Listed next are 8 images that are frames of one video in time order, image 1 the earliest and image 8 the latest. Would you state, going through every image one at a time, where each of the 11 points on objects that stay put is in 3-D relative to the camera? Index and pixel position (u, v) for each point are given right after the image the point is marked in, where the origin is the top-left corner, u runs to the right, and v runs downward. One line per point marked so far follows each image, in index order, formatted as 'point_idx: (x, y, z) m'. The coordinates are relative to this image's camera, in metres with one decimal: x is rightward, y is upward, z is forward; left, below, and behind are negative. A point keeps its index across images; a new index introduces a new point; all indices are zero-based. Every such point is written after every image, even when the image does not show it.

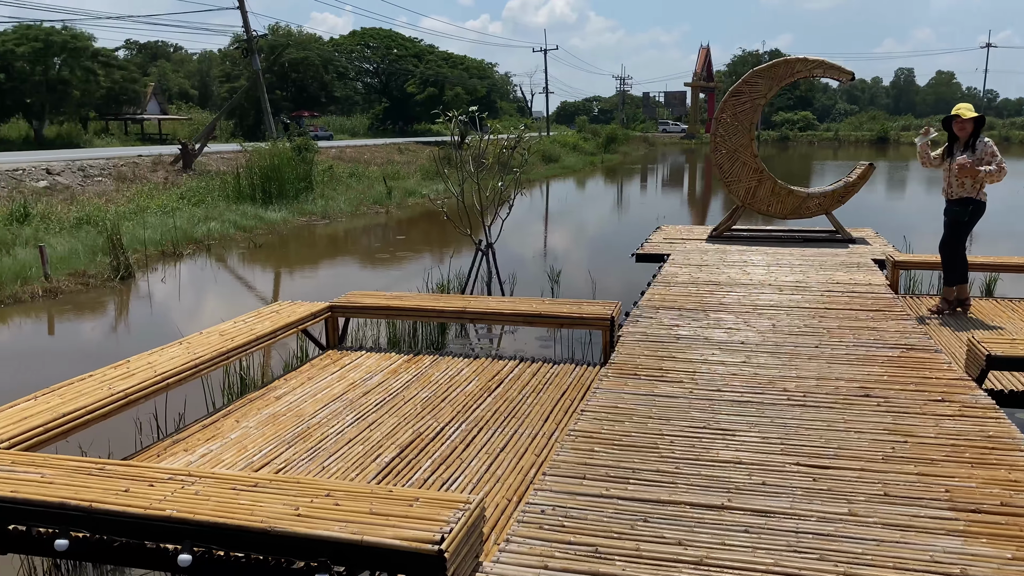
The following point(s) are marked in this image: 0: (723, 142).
0: (+2.0, +1.4, +7.9) m
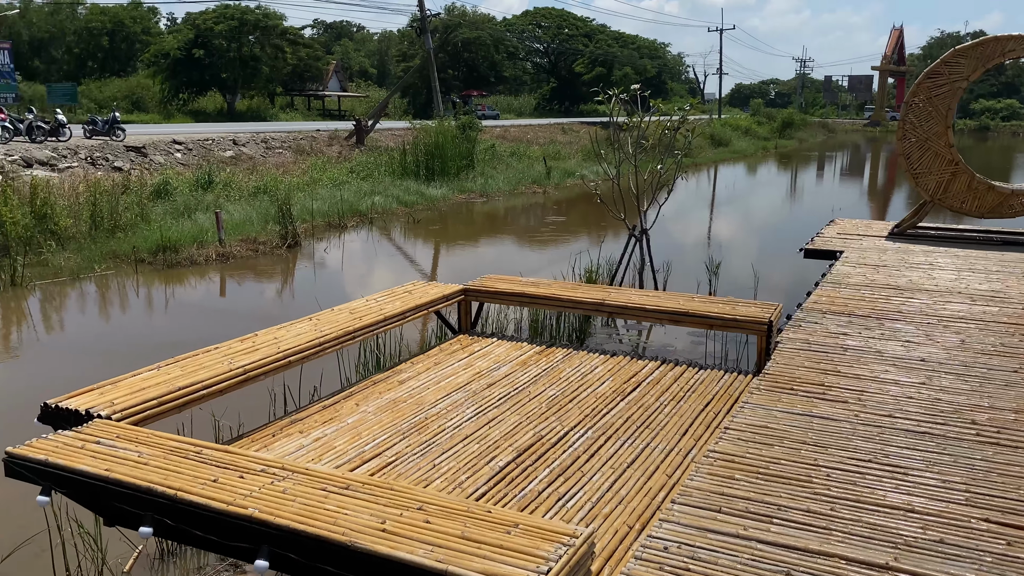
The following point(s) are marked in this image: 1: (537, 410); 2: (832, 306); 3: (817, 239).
0: (+3.4, +1.3, +7.1) m
1: (+0.1, -0.5, +3.2) m
2: (+1.7, -0.1, +4.6) m
3: (+2.5, +0.4, +7.0) m
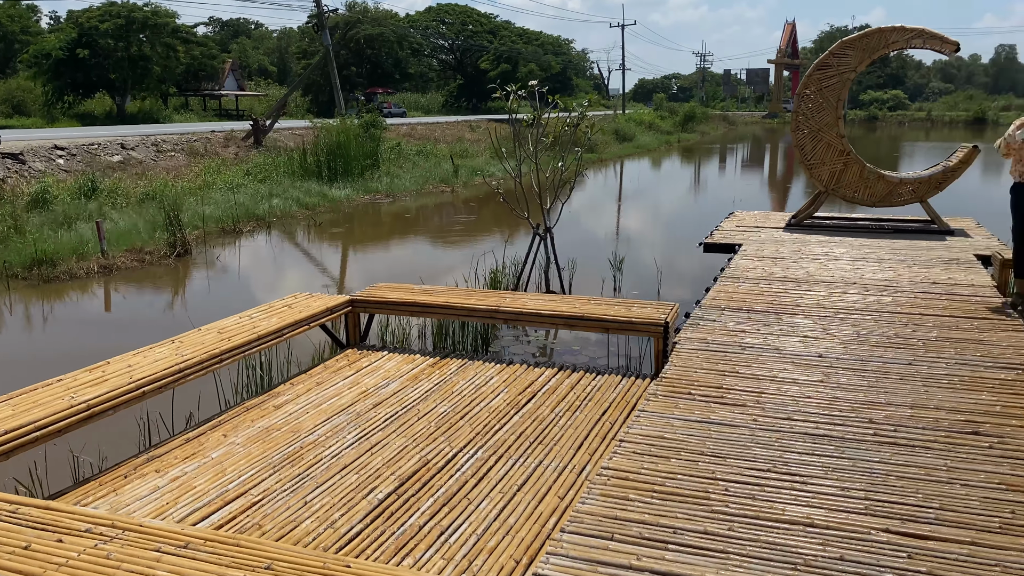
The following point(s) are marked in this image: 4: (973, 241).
0: (+2.5, +1.4, +7.1) m
1: (-0.3, -0.5, +2.9) m
2: (+1.2, -0.1, +4.5) m
3: (+1.7, +0.5, +7.0) m
4: (+3.5, +0.4, +6.5) m
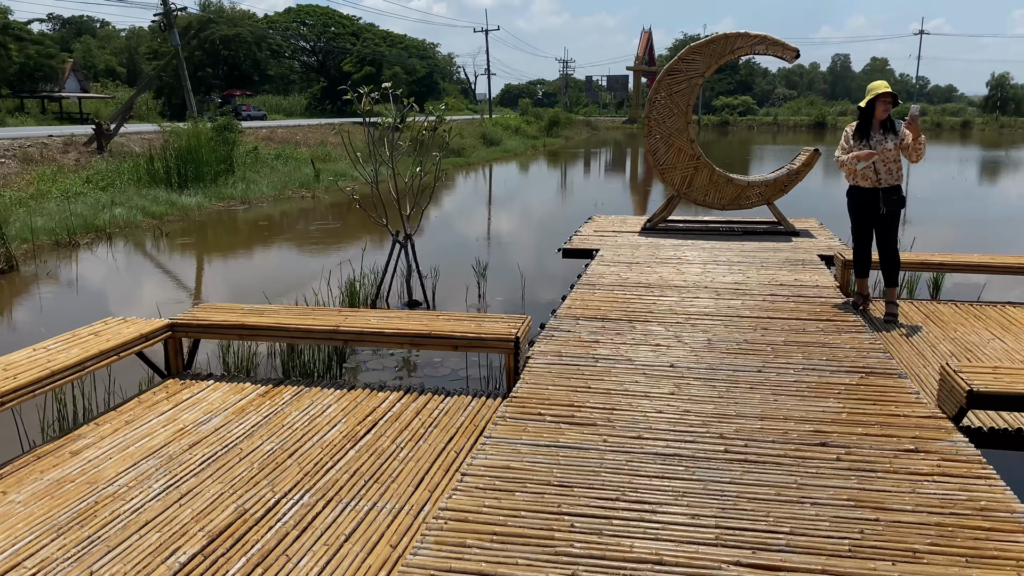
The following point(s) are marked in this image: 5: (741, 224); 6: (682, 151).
0: (+1.3, +1.4, +7.2) m
1: (-0.8, -0.6, +2.6) m
2: (+0.4, -0.1, +4.4) m
3: (+0.5, +0.4, +6.9) m
4: (+2.4, +0.4, +6.7) m
5: (+2.0, +0.6, +7.5) m
6: (+1.4, +1.2, +7.2) m
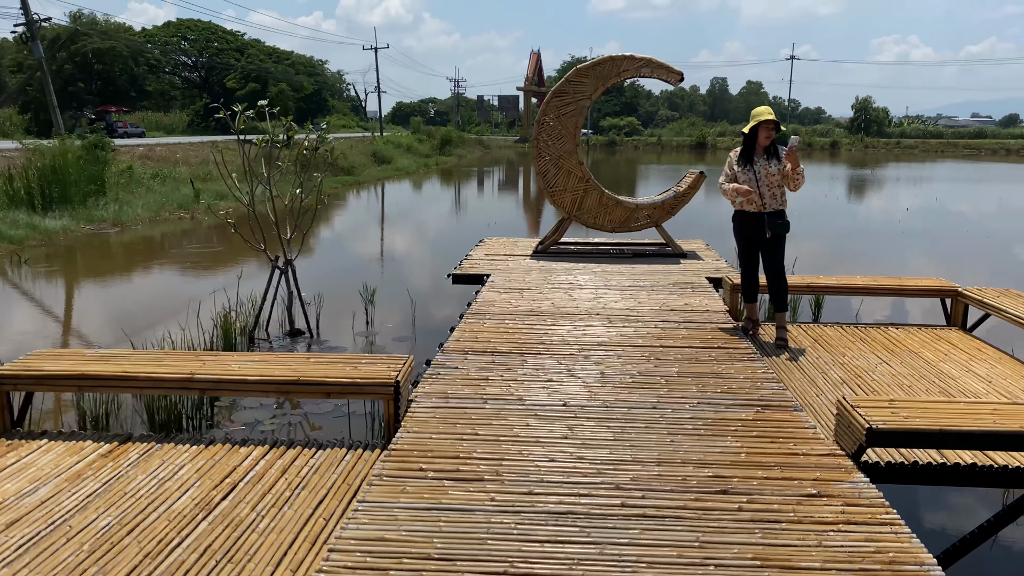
0: (+0.3, +1.2, +7.1) m
1: (-1.2, -0.7, +2.2) m
2: (-0.2, -0.3, +4.2) m
3: (-0.4, +0.2, +6.7) m
4: (+1.5, +0.2, +6.7) m
5: (+1.1, +0.4, +7.4) m
6: (+0.5, +1.0, +7.1) m
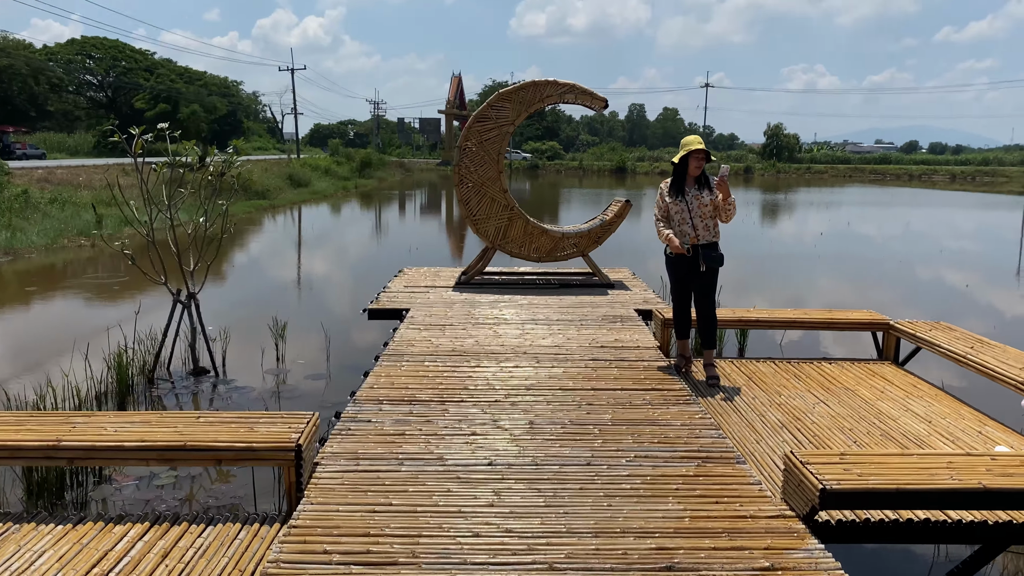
0: (-0.3, +0.9, +6.8) m
1: (-1.3, -0.9, +1.8) m
2: (-0.5, -0.5, +3.8) m
3: (-1.0, -0.1, +6.3) m
4: (+0.9, 0.0, +6.5) m
5: (+0.4, +0.1, +7.2) m
6: (-0.2, +0.7, +6.8) m
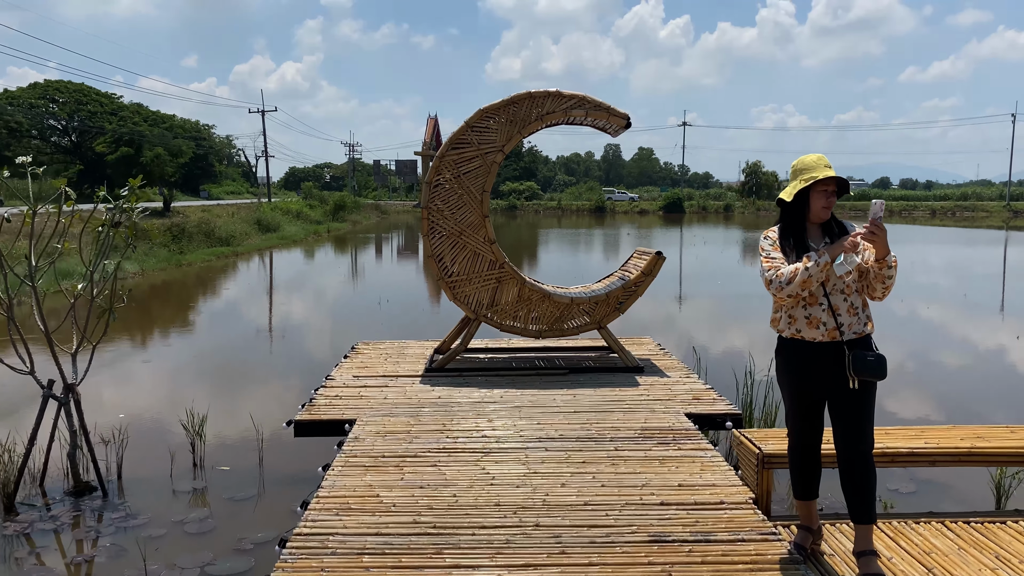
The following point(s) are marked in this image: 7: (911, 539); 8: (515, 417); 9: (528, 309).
0: (-0.4, +0.4, +5.0) m
1: (-1.2, -1.1, -0.1) m
2: (-0.5, -0.8, +1.9) m
3: (-1.0, -0.6, +4.4) m
4: (+0.9, -0.5, +4.7) m
5: (+0.3, -0.4, +5.3) m
6: (-0.2, +0.2, +5.0) m
7: (+1.3, -0.8, +2.8) m
8: (0.0, -0.6, +4.0) m
9: (+0.1, -0.1, +5.1) m
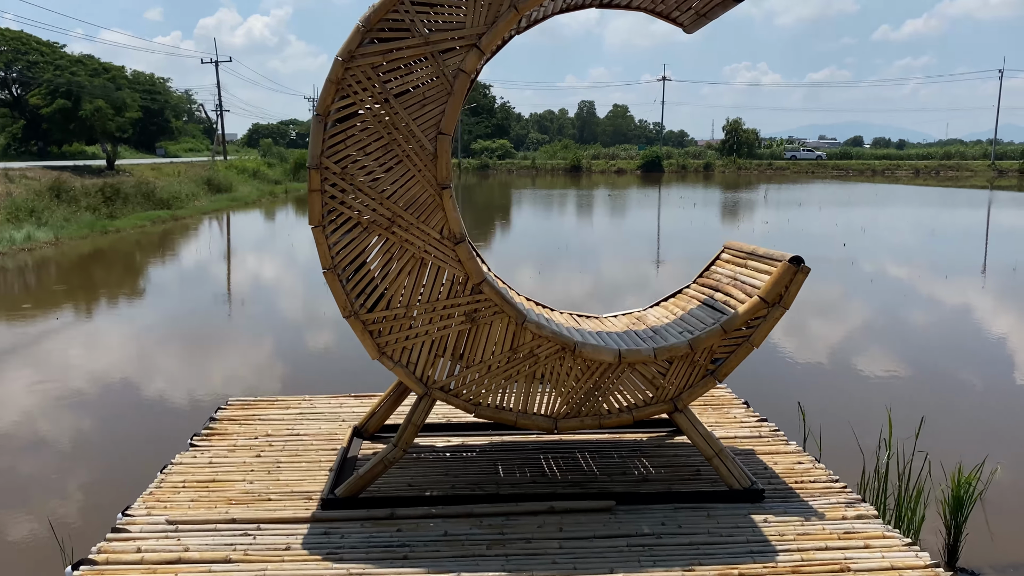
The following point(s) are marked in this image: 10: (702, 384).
0: (-0.4, +0.3, +2.4) m
1: (-1.1, -1.5, -2.7) m
2: (-0.4, -1.1, -0.6) m
3: (-1.0, -0.7, +1.9) m
4: (+0.9, -0.7, +2.2) m
5: (+0.3, -0.5, +2.8) m
6: (-0.2, +0.1, +2.4) m
7: (+1.3, -1.0, +0.3) m
8: (0.0, -0.8, +1.5) m
9: (+0.1, -0.3, +2.6) m
10: (+0.6, -0.3, +2.7) m
